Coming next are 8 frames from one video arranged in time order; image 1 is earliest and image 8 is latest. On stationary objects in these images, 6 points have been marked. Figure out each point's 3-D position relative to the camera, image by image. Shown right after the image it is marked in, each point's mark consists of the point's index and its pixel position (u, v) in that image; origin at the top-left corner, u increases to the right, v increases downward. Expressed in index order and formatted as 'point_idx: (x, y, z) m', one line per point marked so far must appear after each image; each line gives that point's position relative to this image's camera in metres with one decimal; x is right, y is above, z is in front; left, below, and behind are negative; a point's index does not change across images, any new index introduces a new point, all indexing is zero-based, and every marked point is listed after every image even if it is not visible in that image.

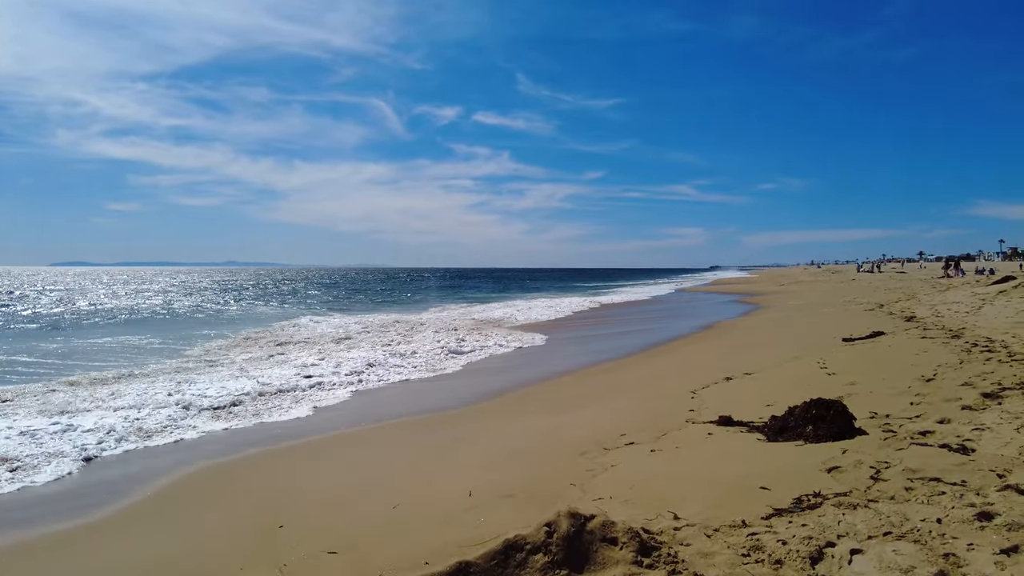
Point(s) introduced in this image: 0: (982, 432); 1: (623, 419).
0: (+3.9, -1.2, +5.3) m
1: (+1.4, -1.6, +7.7) m
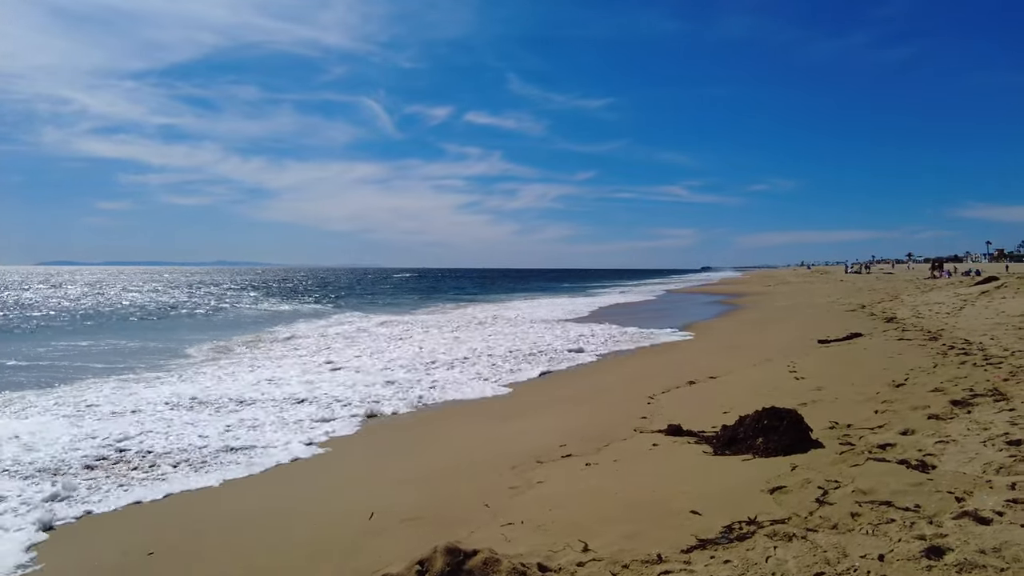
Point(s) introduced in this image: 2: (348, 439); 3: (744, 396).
0: (+3.3, -1.2, +4.8) m
1: (+0.7, -1.5, +7.1) m
2: (-1.8, -1.7, +7.3) m
3: (+2.9, -1.3, +7.9) m
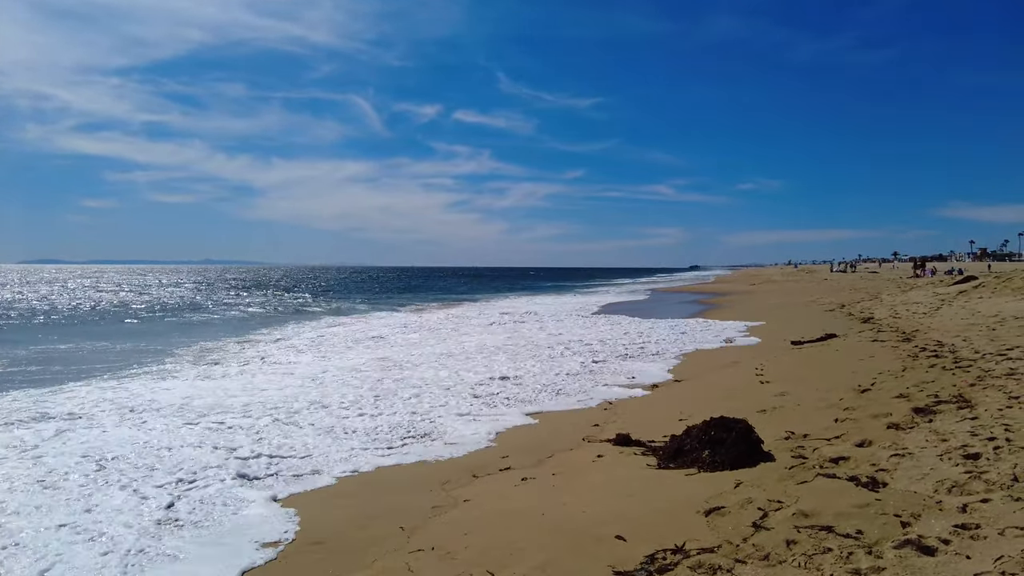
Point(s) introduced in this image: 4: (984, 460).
0: (+2.8, -1.2, +4.5) m
1: (+0.1, -1.6, +6.8) m
2: (-2.4, -1.7, +6.9) m
3: (+2.3, -1.4, +7.6) m
4: (+3.2, -1.2, +4.3) m
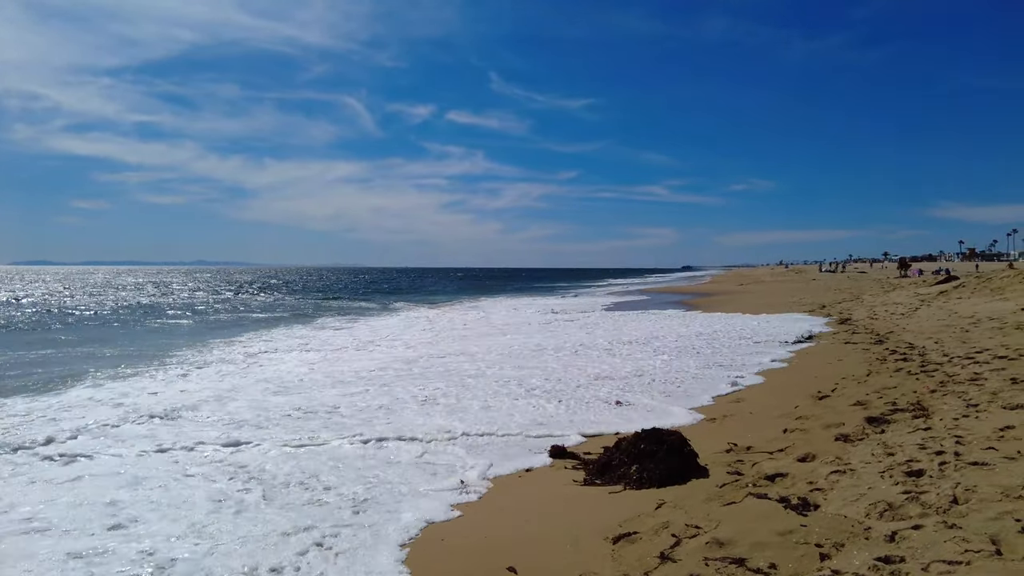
0: (+2.1, -1.2, +4.2) m
1: (-0.5, -1.6, +6.4) m
2: (-3.0, -1.8, +6.5) m
3: (+1.6, -1.4, +7.3) m
4: (+2.6, -1.2, +3.9) m
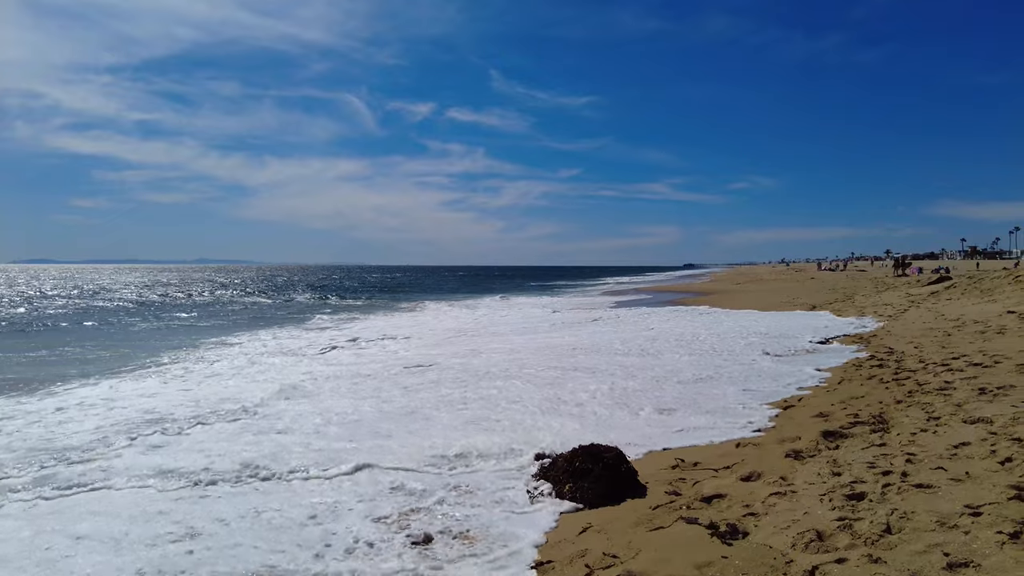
0: (+1.7, -1.3, +4.0) m
1: (-1.0, -1.6, +6.2) m
2: (-3.5, -1.8, +6.3) m
3: (+1.2, -1.4, +7.0) m
4: (+2.1, -1.3, +3.7) m
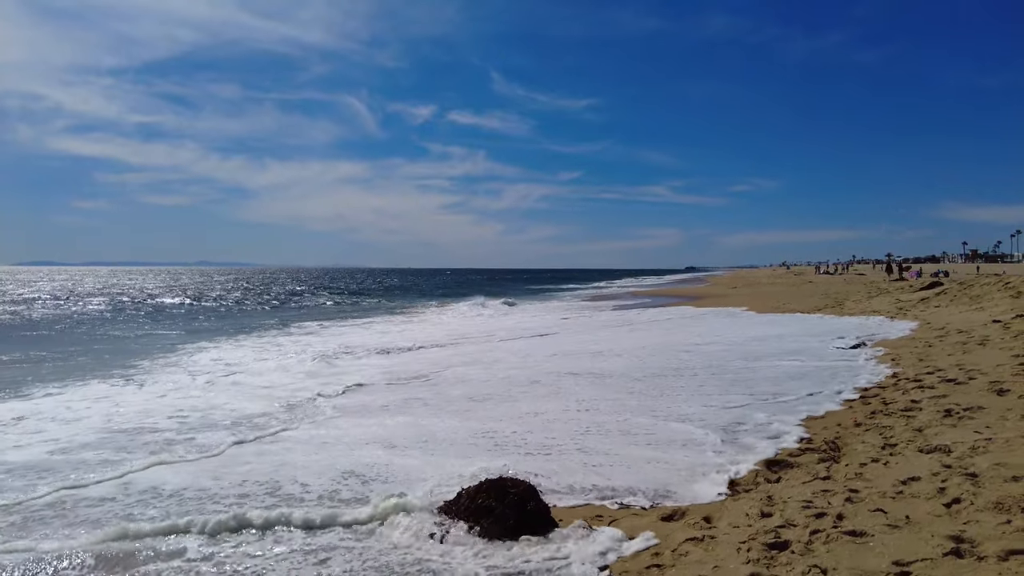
0: (+1.0, -1.4, +3.5) m
1: (-1.6, -1.8, +5.7) m
2: (-4.2, -1.9, +5.9) m
3: (+0.5, -1.6, +6.6) m
4: (+1.4, -1.4, +3.3) m
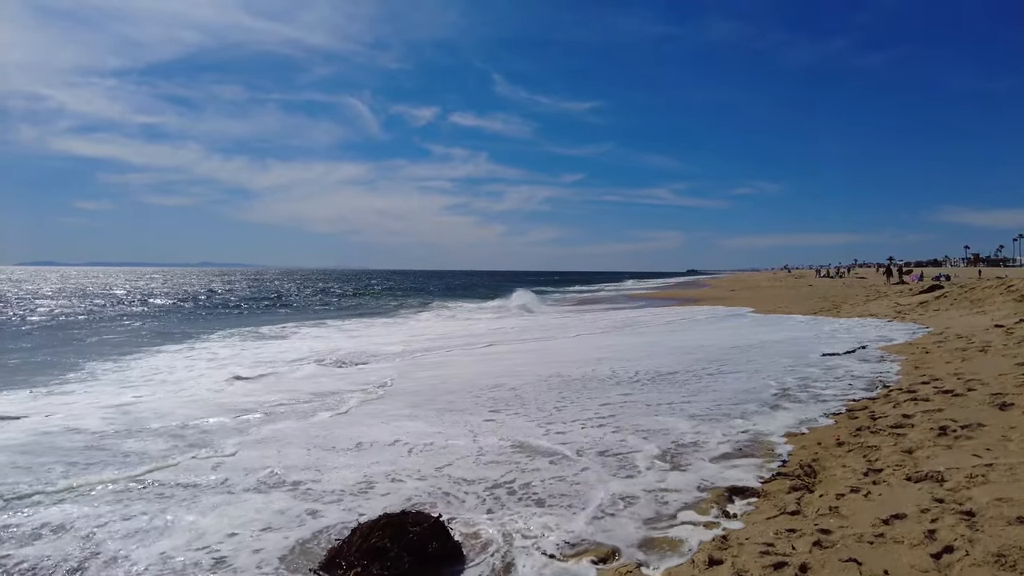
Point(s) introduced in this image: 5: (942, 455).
0: (+0.5, -1.4, +2.8) m
1: (-2.2, -1.7, +5.0) m
2: (-4.7, -1.9, +5.2) m
3: (0.0, -1.6, +5.9) m
4: (+0.9, -1.4, +2.6) m
5: (+3.0, -1.2, +4.5) m
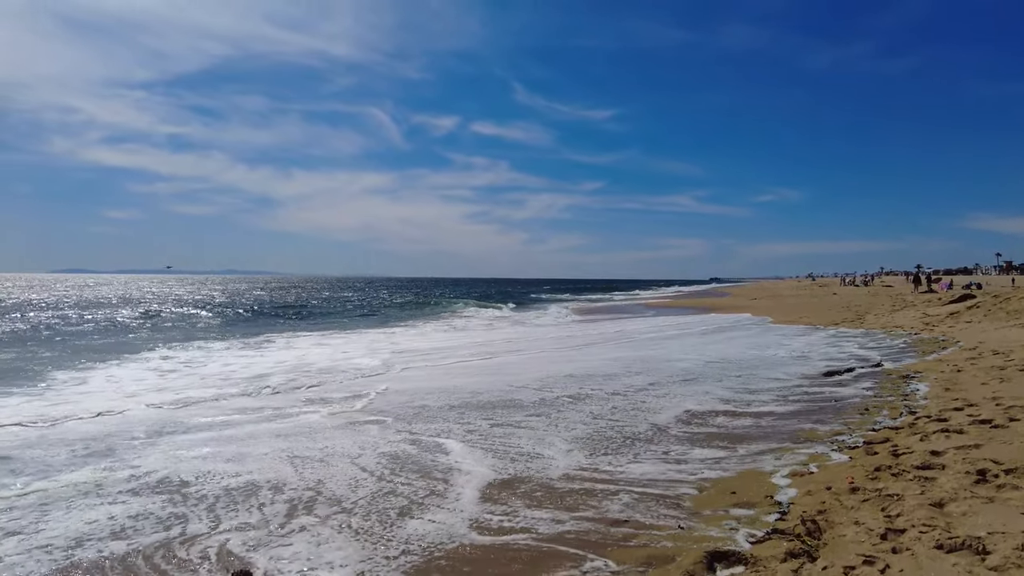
0: (0.0, -1.5, +2.0) m
1: (-2.5, -1.8, +4.3) m
2: (-5.1, -2.0, +4.5) m
3: (-0.4, -1.6, +5.1) m
4: (+0.4, -1.4, +1.7) m
5: (+2.6, -1.3, +3.6) m
